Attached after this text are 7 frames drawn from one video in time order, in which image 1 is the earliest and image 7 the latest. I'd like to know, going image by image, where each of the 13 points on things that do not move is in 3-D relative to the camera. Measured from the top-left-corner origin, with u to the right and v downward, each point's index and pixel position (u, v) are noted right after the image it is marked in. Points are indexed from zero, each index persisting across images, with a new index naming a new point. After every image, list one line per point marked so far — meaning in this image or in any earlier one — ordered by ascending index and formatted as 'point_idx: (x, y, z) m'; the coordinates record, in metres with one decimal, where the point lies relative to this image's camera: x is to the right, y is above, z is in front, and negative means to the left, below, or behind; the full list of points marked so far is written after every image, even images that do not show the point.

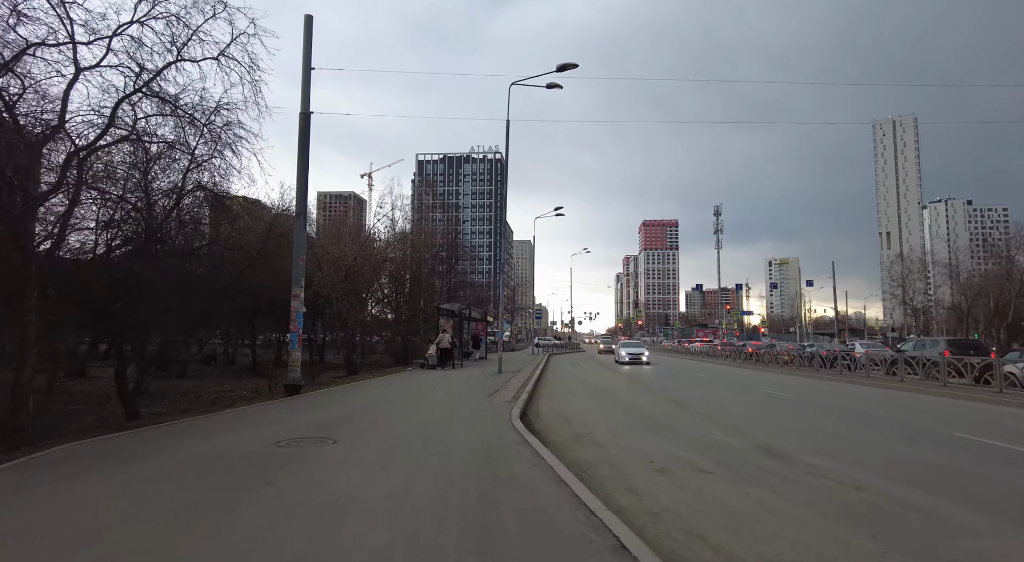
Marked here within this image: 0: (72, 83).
0: (-7.3, +3.3, +9.8) m
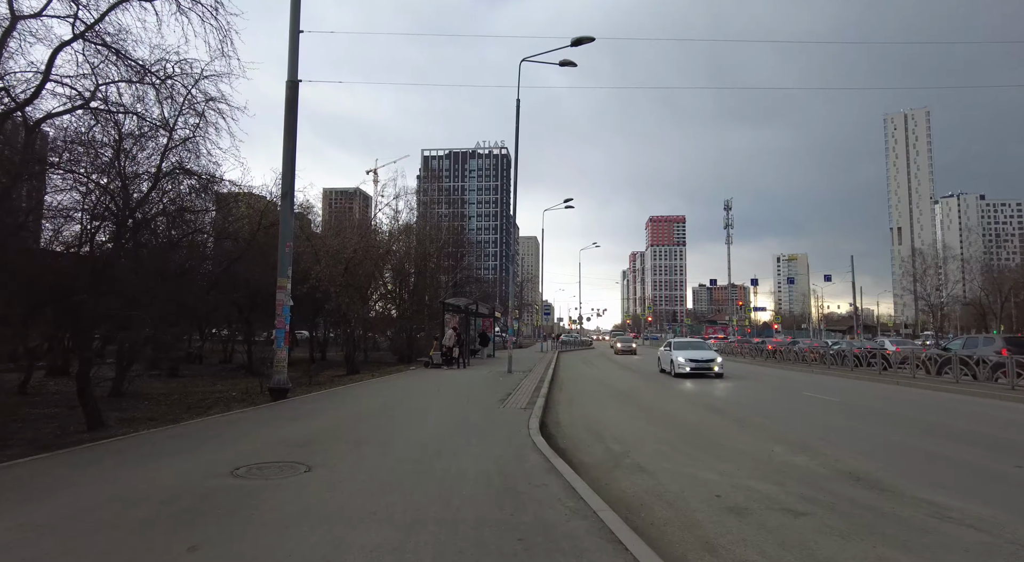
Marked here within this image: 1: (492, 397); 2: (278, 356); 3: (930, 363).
0: (-7.1, +3.5, +8.3) m
1: (-0.4, -2.3, +11.9) m
2: (-4.7, -1.5, +11.8) m
3: (+12.5, -2.5, +17.7) m
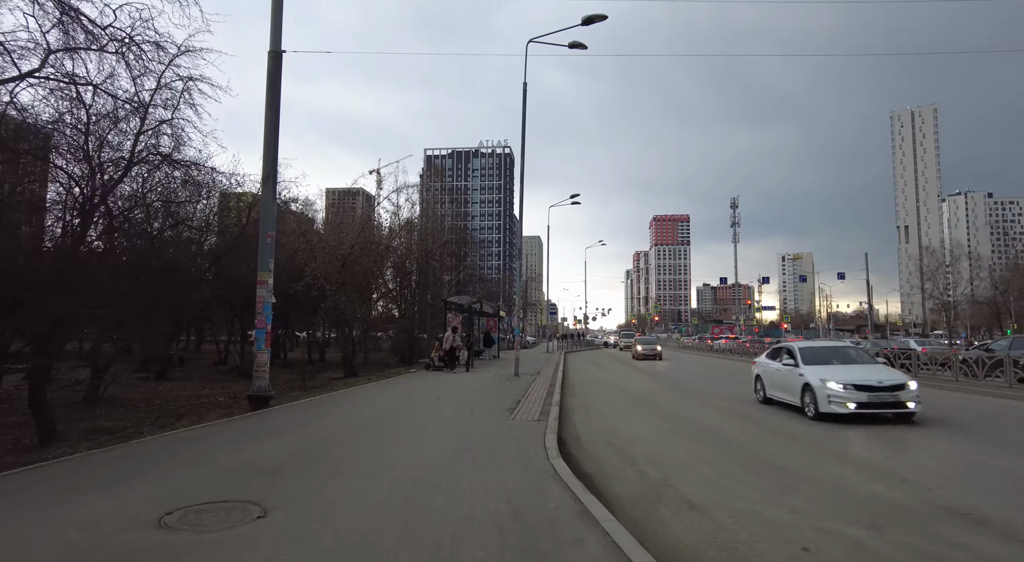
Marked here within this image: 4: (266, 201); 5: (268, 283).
0: (-6.9, +3.6, +7.0) m
1: (-0.2, -2.2, +10.6) m
2: (-4.5, -1.4, +10.5) m
3: (+12.7, -2.3, +16.3) m
4: (-4.5, +1.5, +10.7) m
5: (-4.4, 0.0, +10.6) m
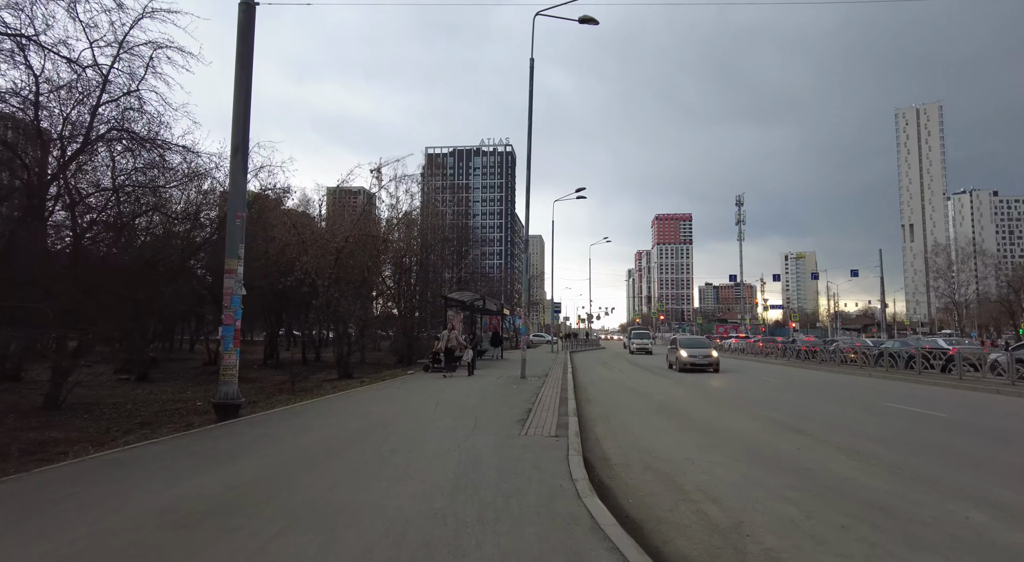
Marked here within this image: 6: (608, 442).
0: (-6.8, +3.7, +5.5) m
1: (0.0, -2.0, +9.1) m
2: (-4.3, -1.2, +9.0) m
3: (+12.9, -2.1, +14.8) m
4: (-4.3, +1.6, +9.2) m
5: (-4.2, +0.1, +9.1) m
6: (+1.2, -2.1, +7.6) m
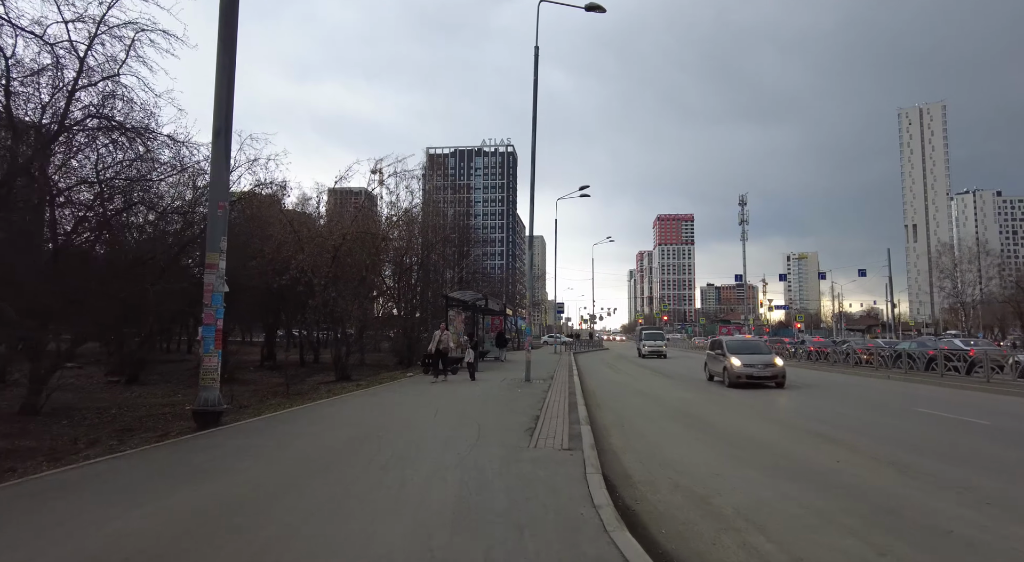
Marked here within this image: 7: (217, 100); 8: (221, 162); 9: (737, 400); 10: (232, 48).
0: (-6.7, +3.8, +4.8) m
1: (+0.1, -2.0, +8.3) m
2: (-4.2, -1.2, +8.2) m
3: (+13.0, -2.1, +14.0) m
4: (-4.2, +1.7, +8.5) m
5: (-4.1, +0.2, +8.4) m
6: (+1.3, -2.0, +6.9) m
7: (-4.2, +2.6, +8.5) m
8: (-4.2, +1.7, +8.5) m
9: (+5.3, -2.8, +13.9) m
10: (-4.1, +3.4, +8.8) m
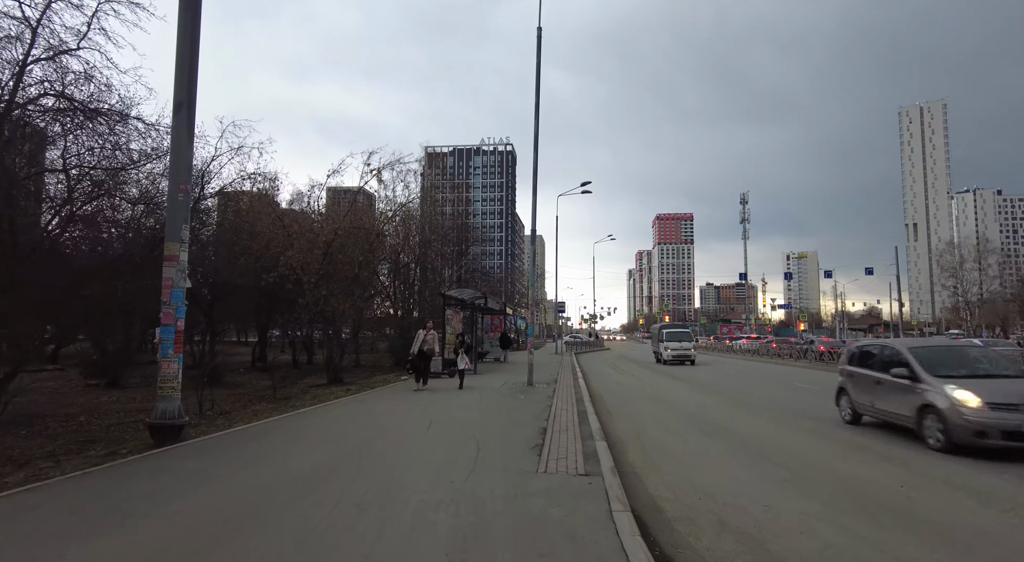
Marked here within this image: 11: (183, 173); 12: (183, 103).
0: (-6.6, +3.9, +3.7) m
1: (+0.1, -1.9, +7.2) m
2: (-4.2, -1.1, +7.2) m
3: (+13.0, -2.0, +13.0) m
4: (-4.2, +1.8, +7.4) m
5: (-4.1, +0.3, +7.3) m
6: (+1.4, -1.9, +5.8) m
7: (-4.2, +2.7, +7.4) m
8: (-4.1, +1.8, +7.4) m
9: (+5.3, -2.7, +12.8) m
10: (-4.1, +3.5, +7.7) m
11: (-4.1, +1.3, +7.4) m
12: (-4.1, +2.2, +7.4) m
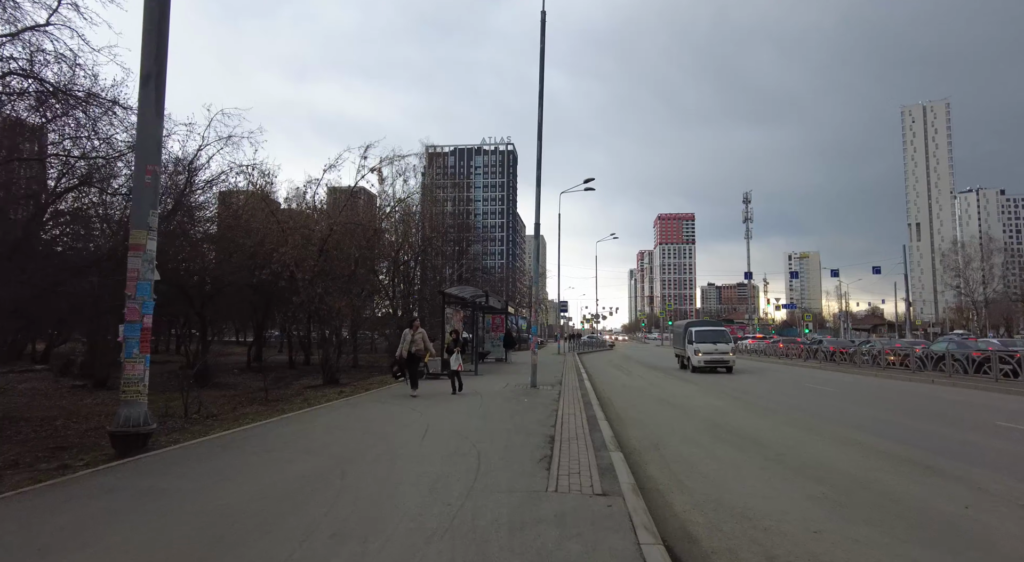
0: (-6.6, +4.0, +2.9) m
1: (+0.2, -1.8, +6.5) m
2: (-4.1, -1.0, +6.4) m
3: (+13.1, -1.9, +12.2) m
4: (-4.1, +1.9, +6.6) m
5: (-4.0, +0.4, +6.5) m
6: (+1.4, -1.9, +5.1) m
7: (-4.1, +2.8, +6.7) m
8: (-4.1, +1.9, +6.7) m
9: (+5.4, -2.6, +12.1) m
10: (-4.0, +3.6, +7.0) m
11: (-4.1, +1.4, +6.7) m
12: (-4.1, +2.3, +6.7) m
